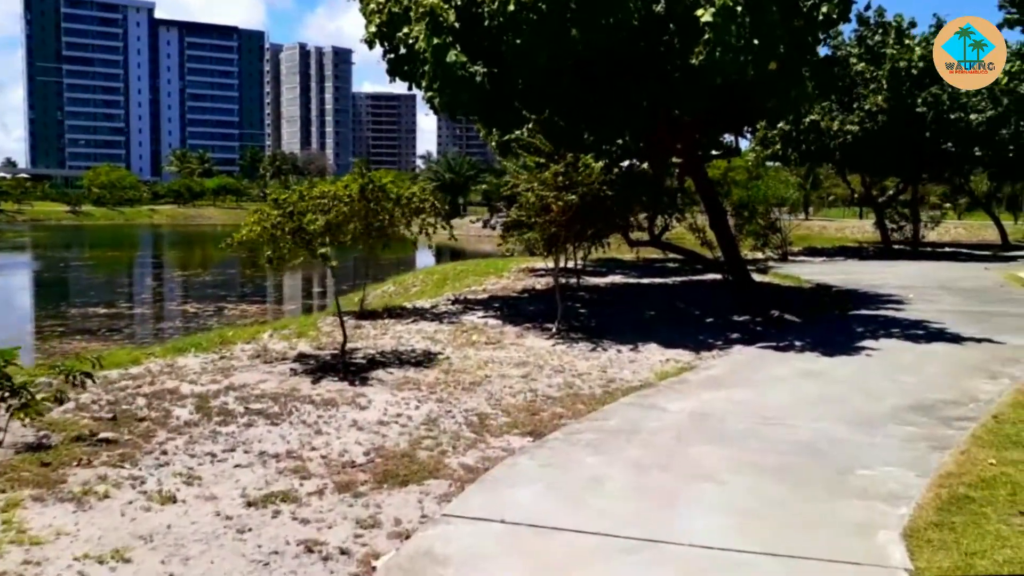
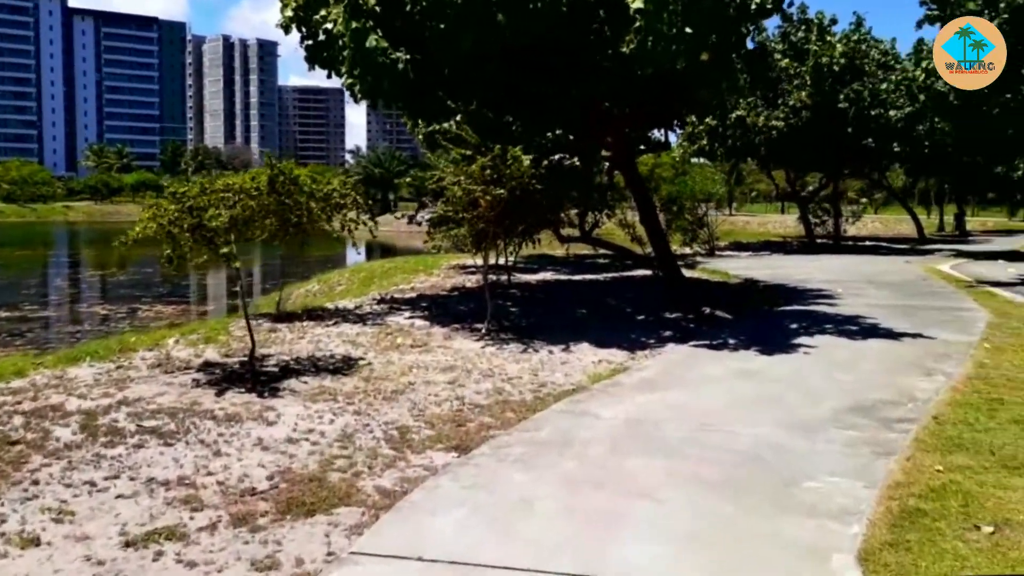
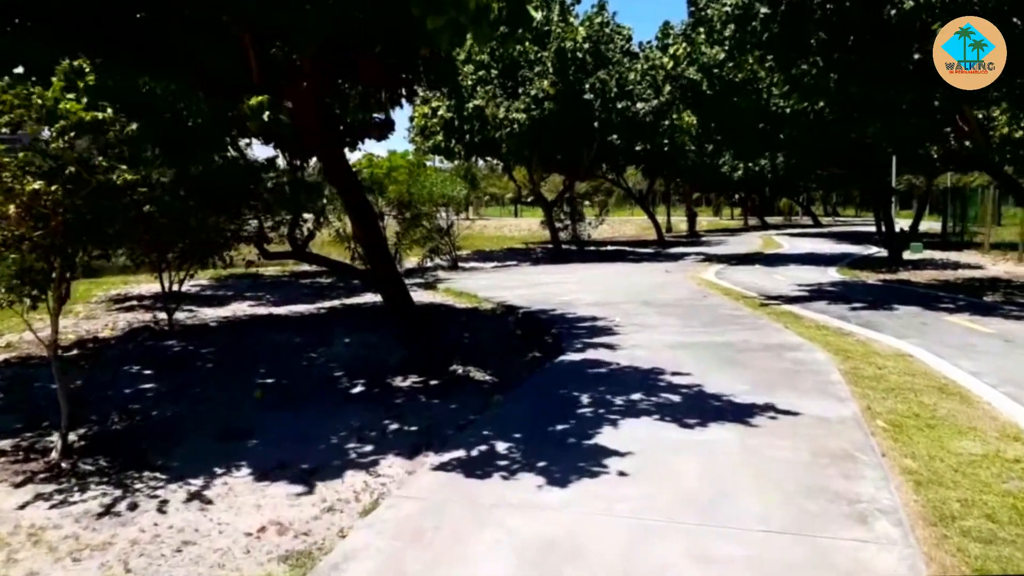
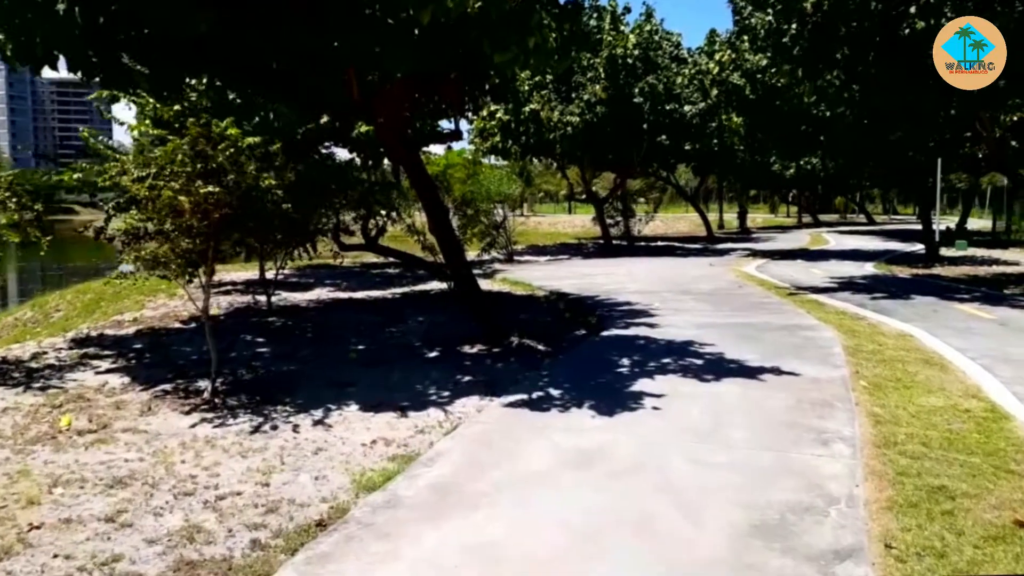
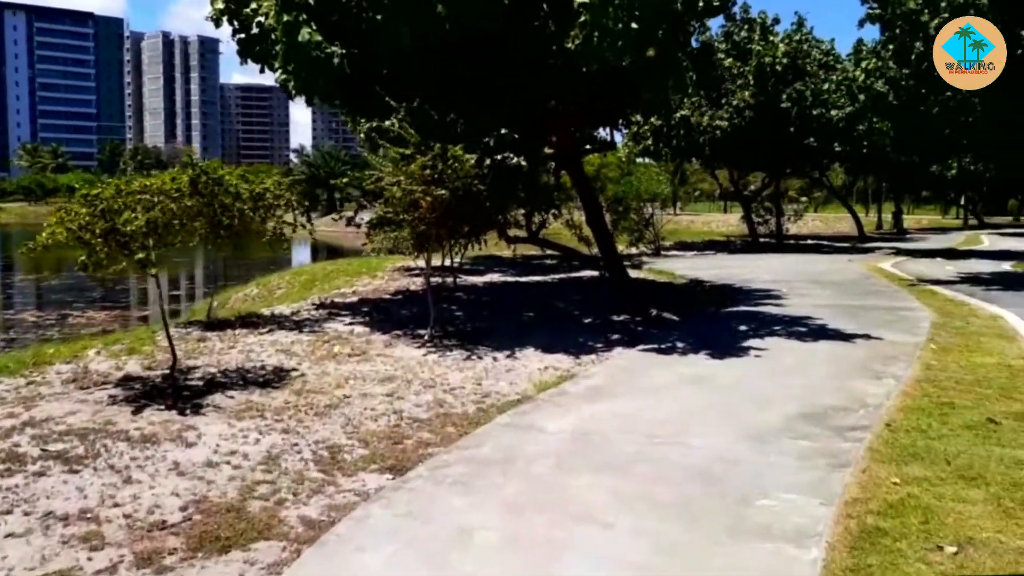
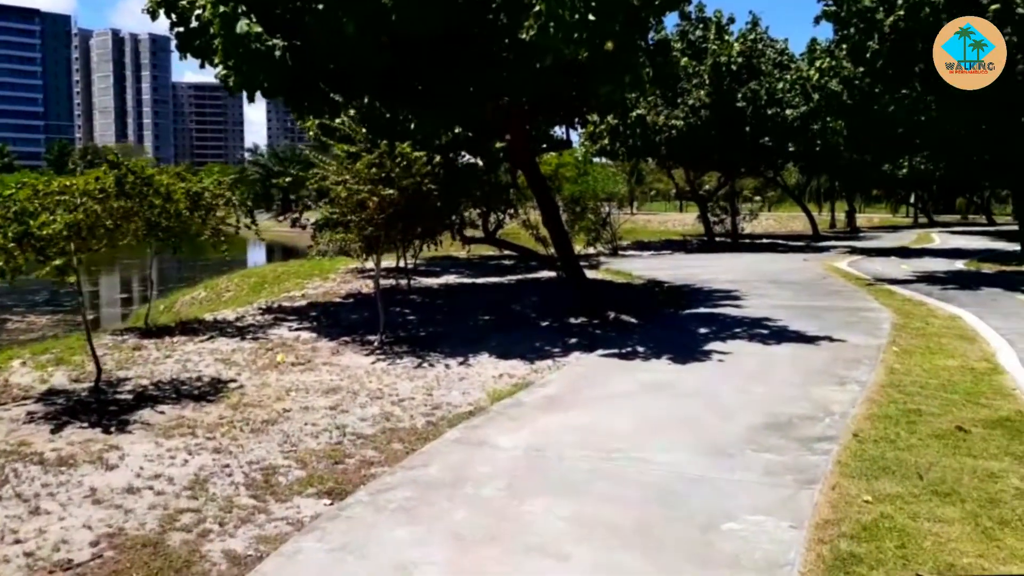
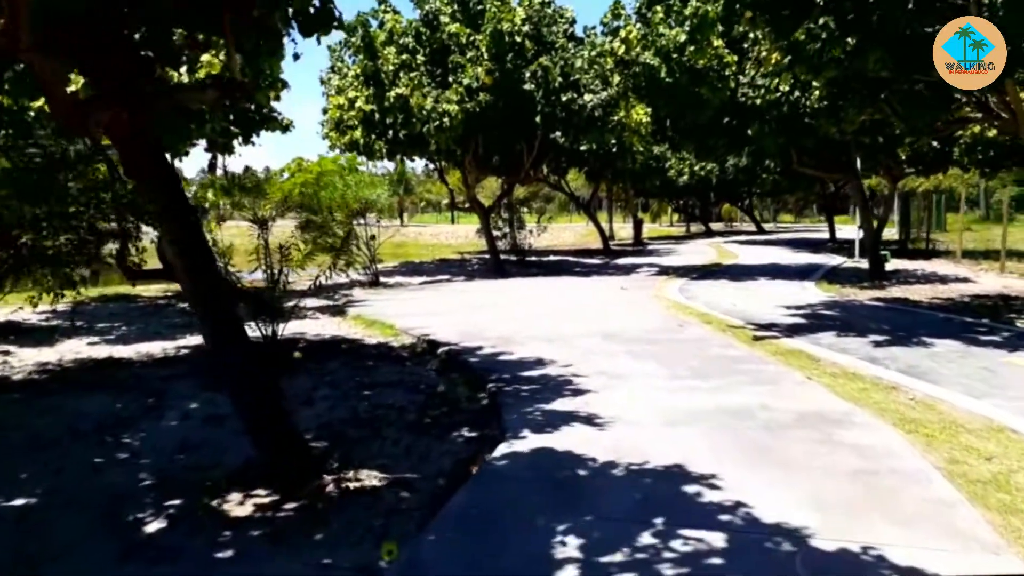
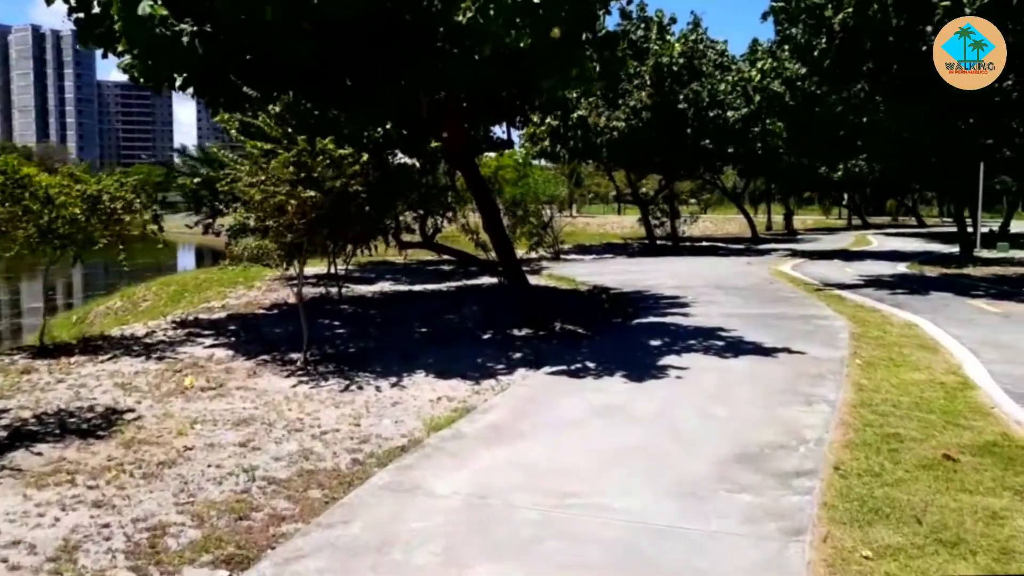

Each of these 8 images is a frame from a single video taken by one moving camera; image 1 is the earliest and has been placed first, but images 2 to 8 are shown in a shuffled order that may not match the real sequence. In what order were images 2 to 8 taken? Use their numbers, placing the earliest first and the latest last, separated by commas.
2, 5, 6, 8, 4, 3, 7
